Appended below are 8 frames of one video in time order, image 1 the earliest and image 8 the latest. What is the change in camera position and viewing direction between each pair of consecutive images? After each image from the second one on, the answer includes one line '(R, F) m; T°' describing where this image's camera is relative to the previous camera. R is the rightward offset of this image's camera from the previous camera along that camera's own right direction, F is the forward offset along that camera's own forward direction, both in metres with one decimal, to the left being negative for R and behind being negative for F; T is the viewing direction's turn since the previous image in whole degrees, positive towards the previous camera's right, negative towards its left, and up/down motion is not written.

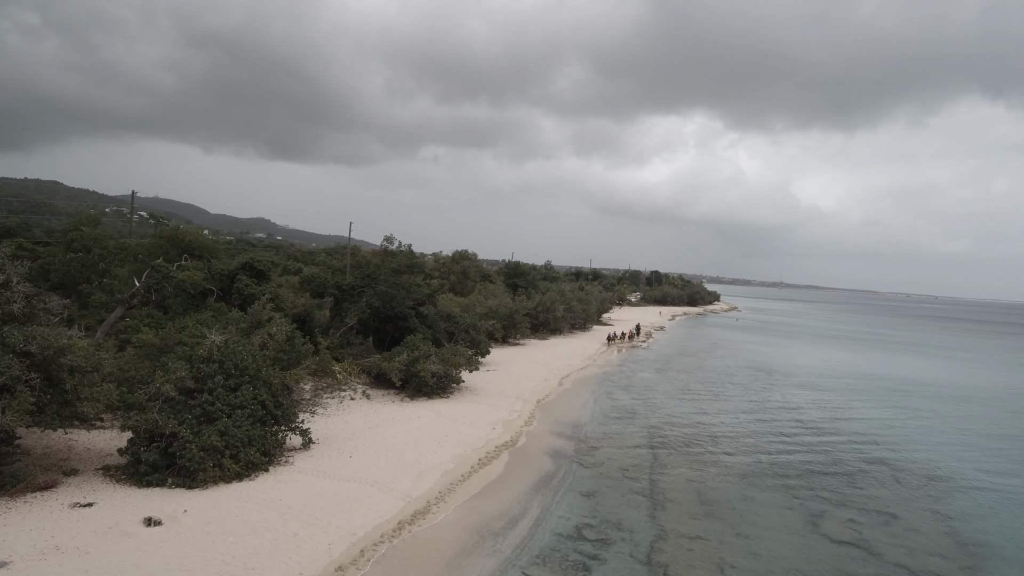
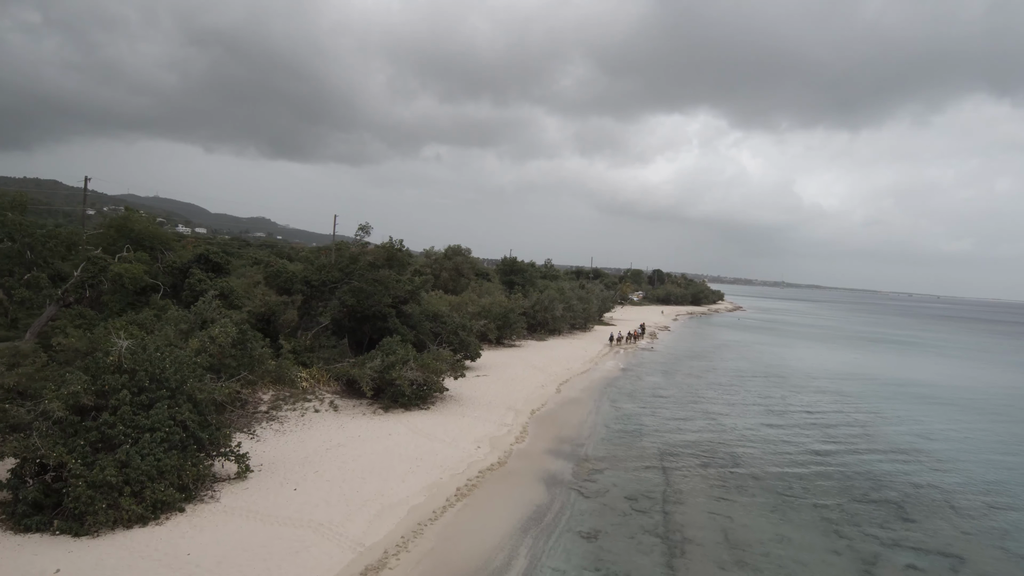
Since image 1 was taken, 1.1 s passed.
(+0.3, +2.4) m; 0°
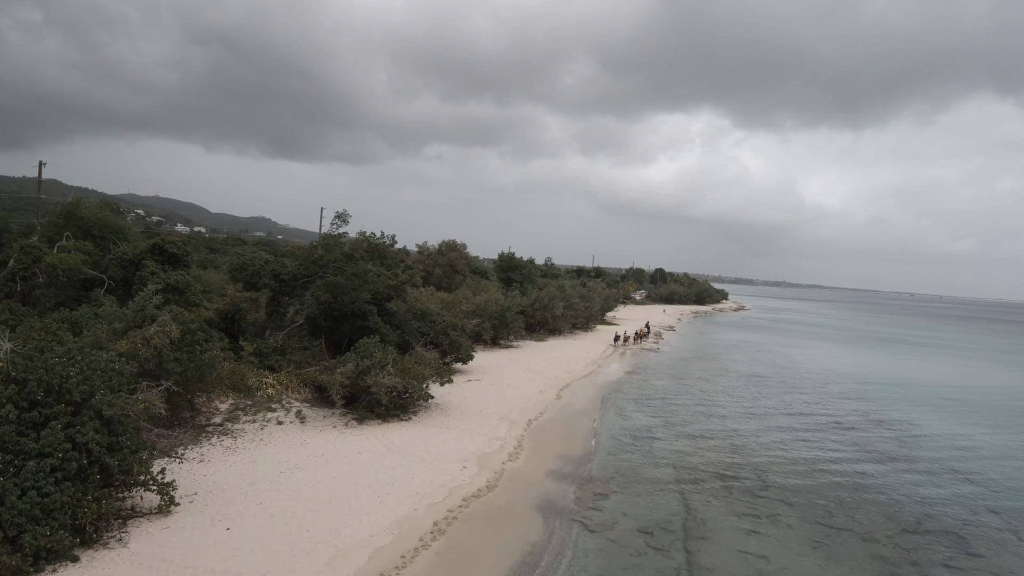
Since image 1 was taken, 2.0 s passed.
(+0.2, +2.0) m; 0°
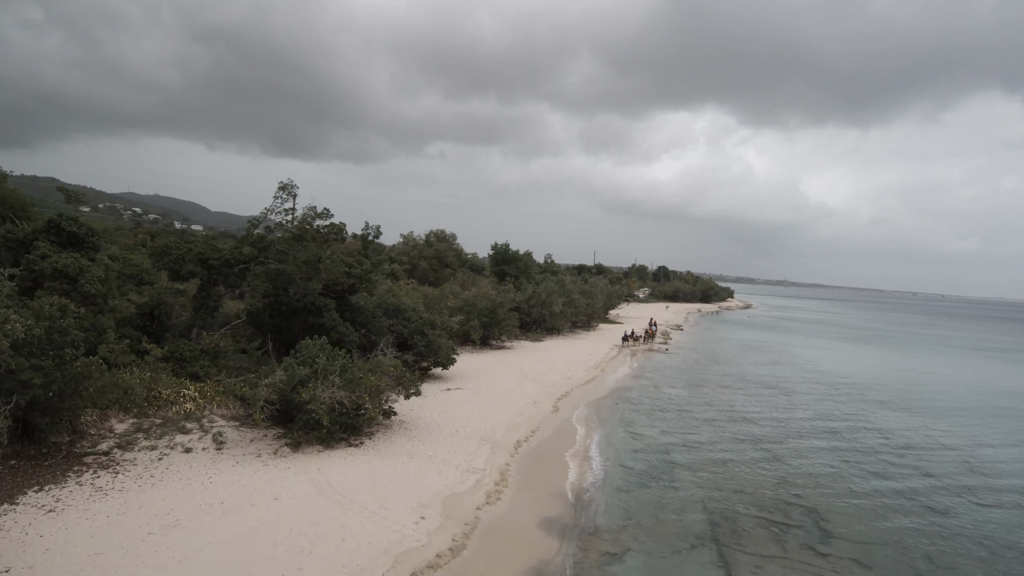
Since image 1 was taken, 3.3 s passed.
(+0.4, +3.2) m; 0°
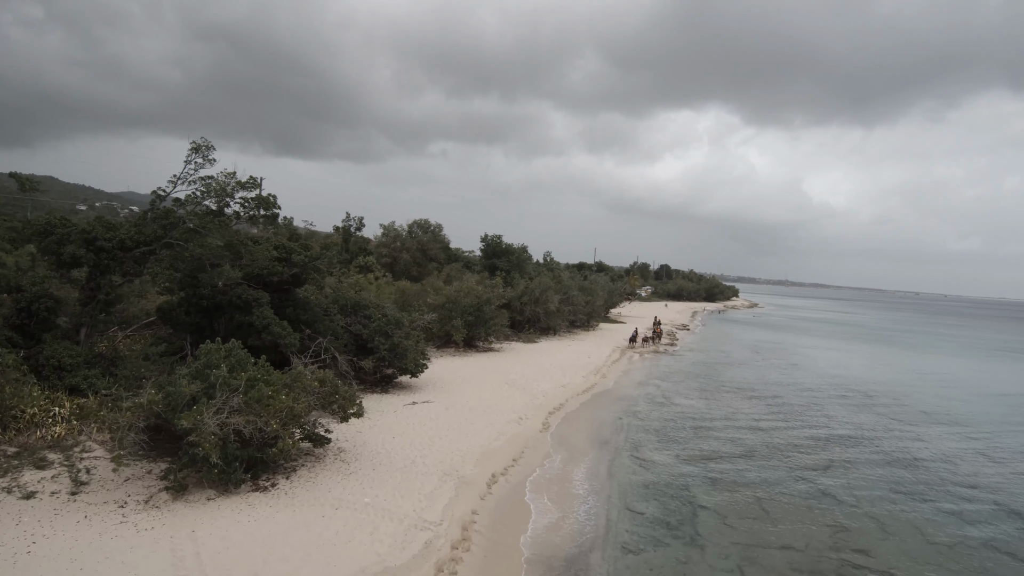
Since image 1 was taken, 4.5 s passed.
(+0.5, +2.9) m; 0°
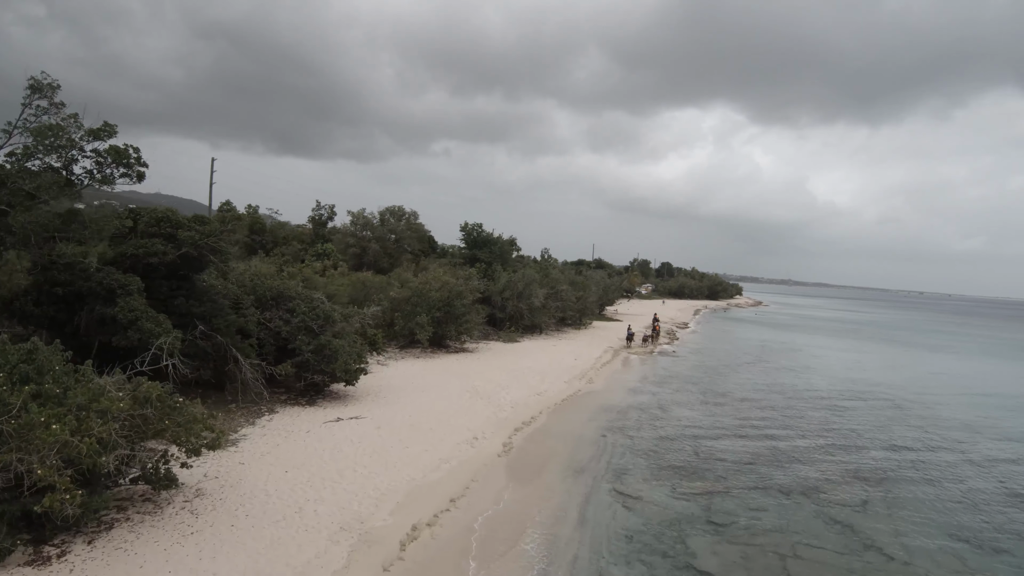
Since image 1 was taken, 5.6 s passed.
(+0.9, +2.7) m; 0°
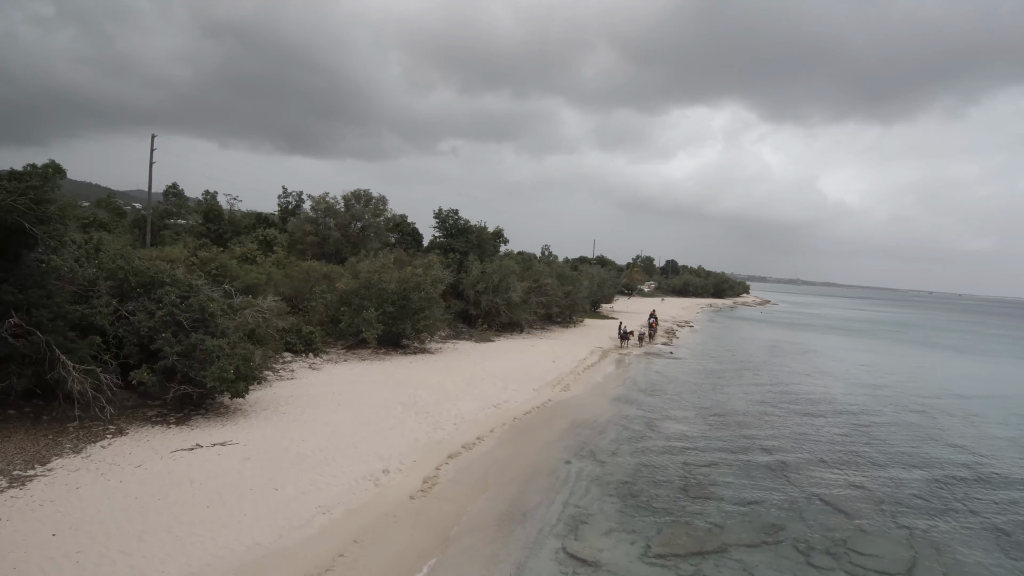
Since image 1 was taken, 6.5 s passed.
(+1.2, +2.6) m; -1°
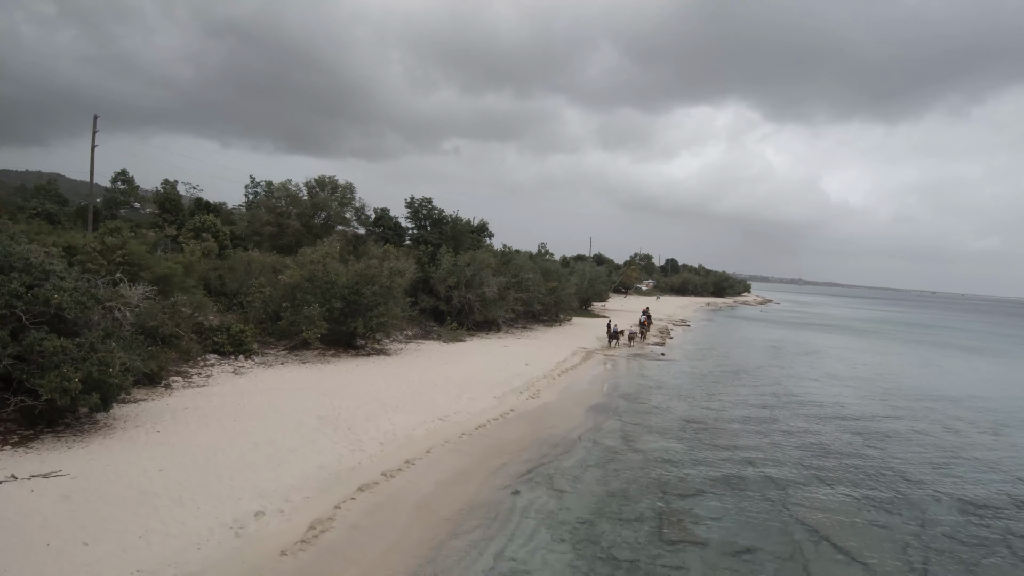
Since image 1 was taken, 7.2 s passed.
(+0.9, +1.8) m; 0°
